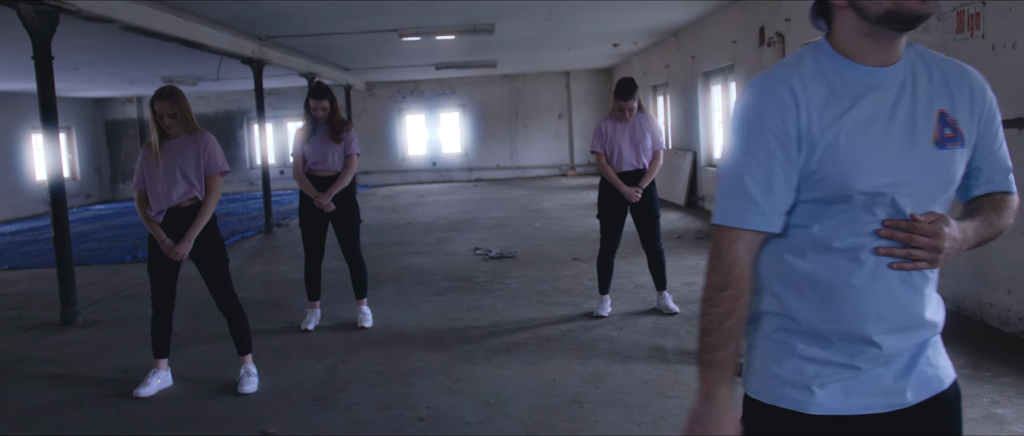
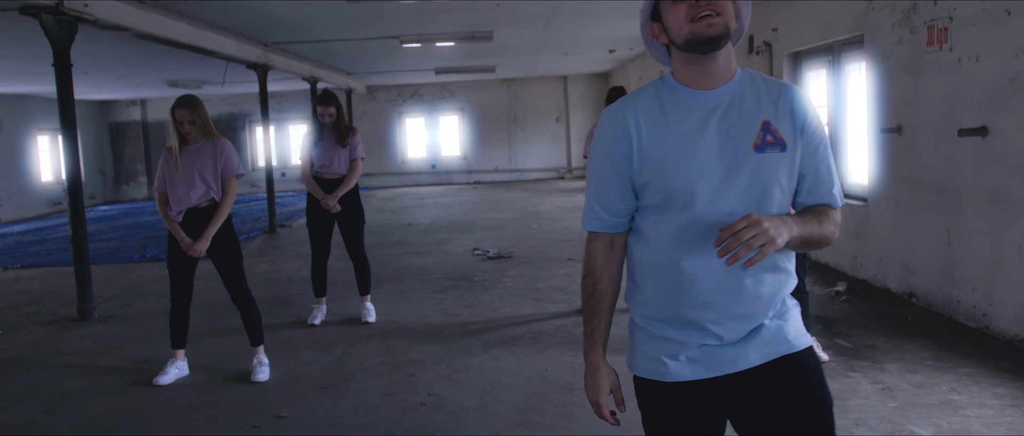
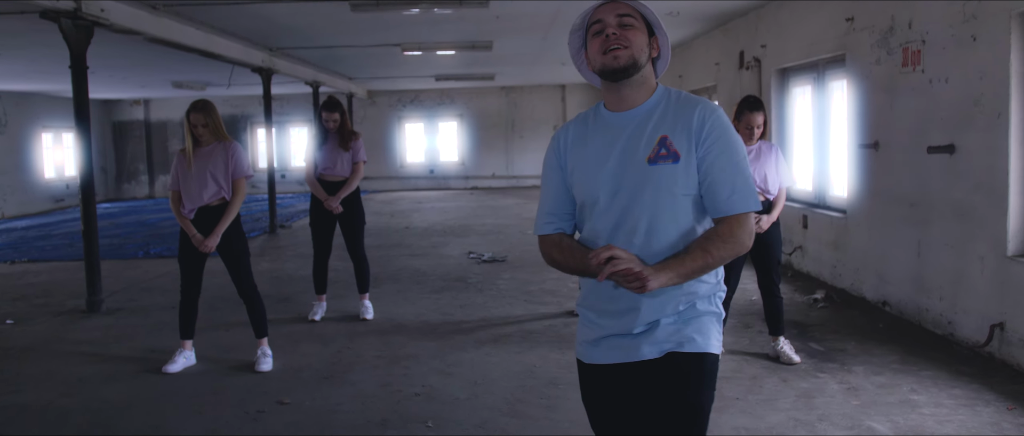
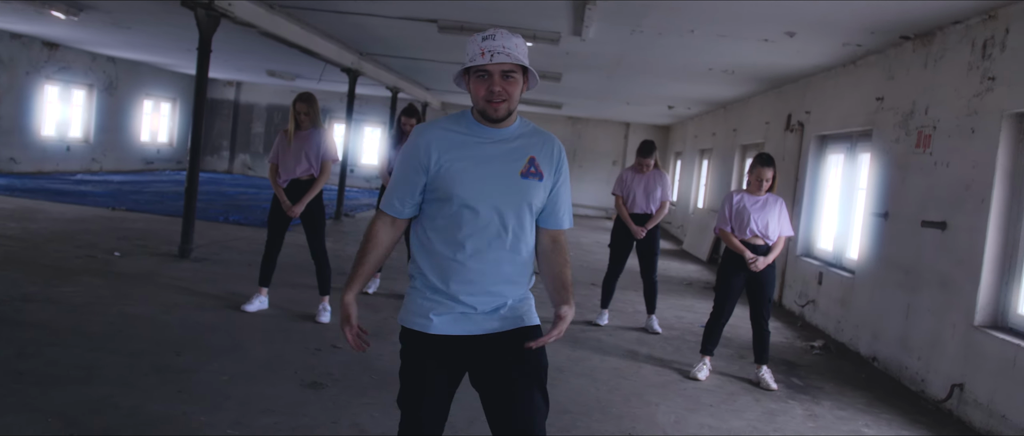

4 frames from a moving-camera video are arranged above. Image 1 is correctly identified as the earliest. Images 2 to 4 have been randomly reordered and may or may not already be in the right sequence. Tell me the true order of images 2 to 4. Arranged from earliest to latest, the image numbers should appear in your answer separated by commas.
2, 3, 4
